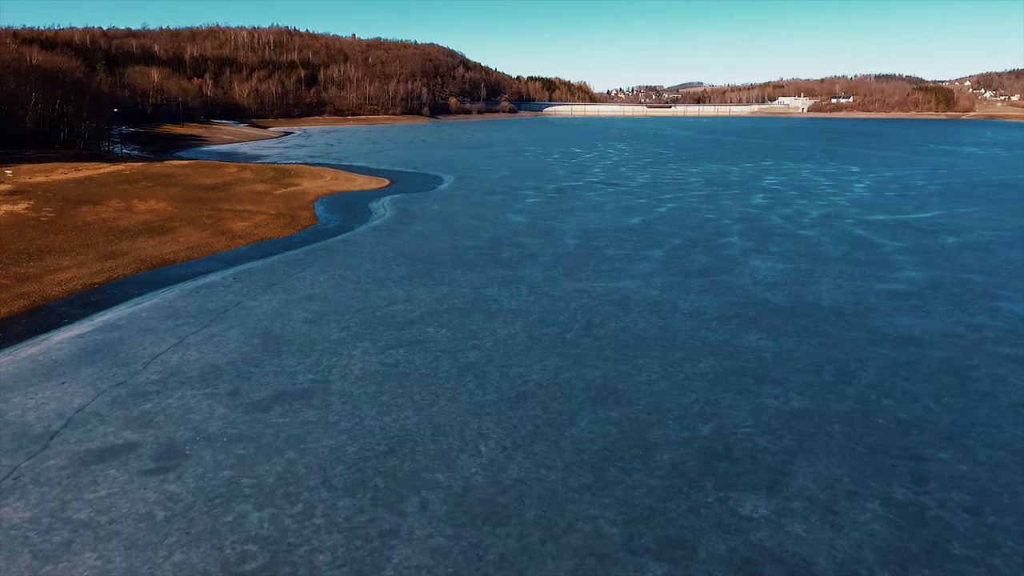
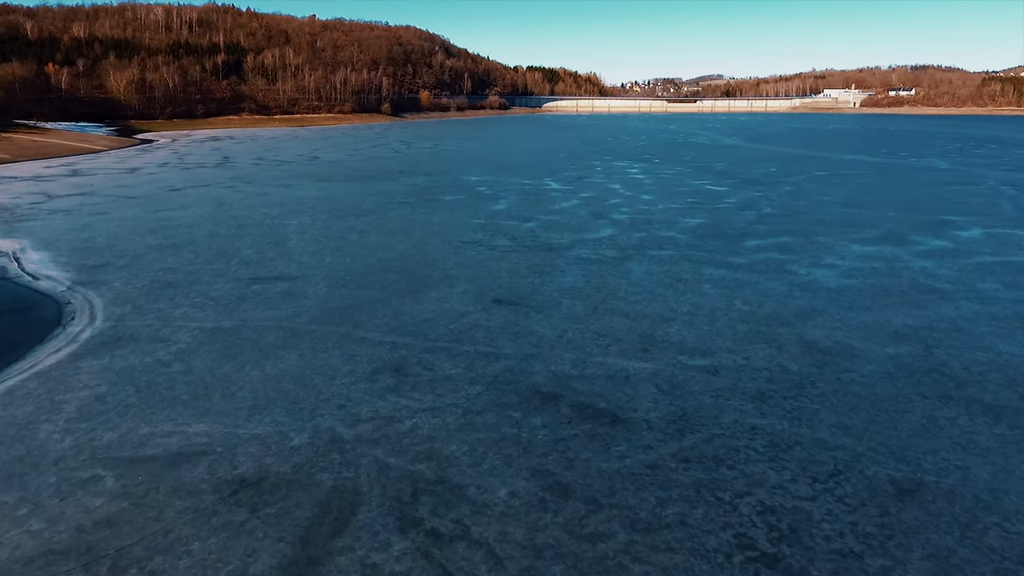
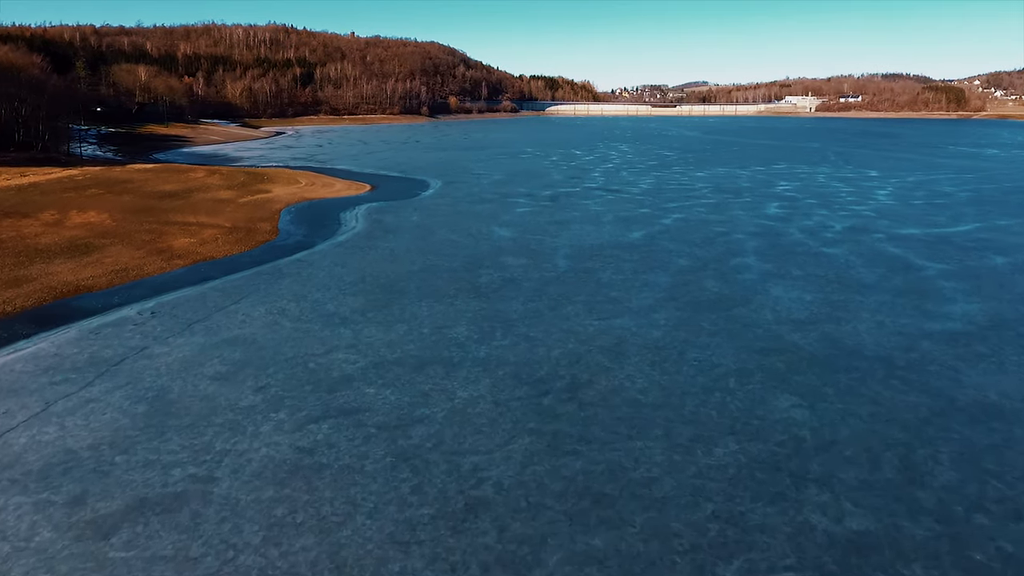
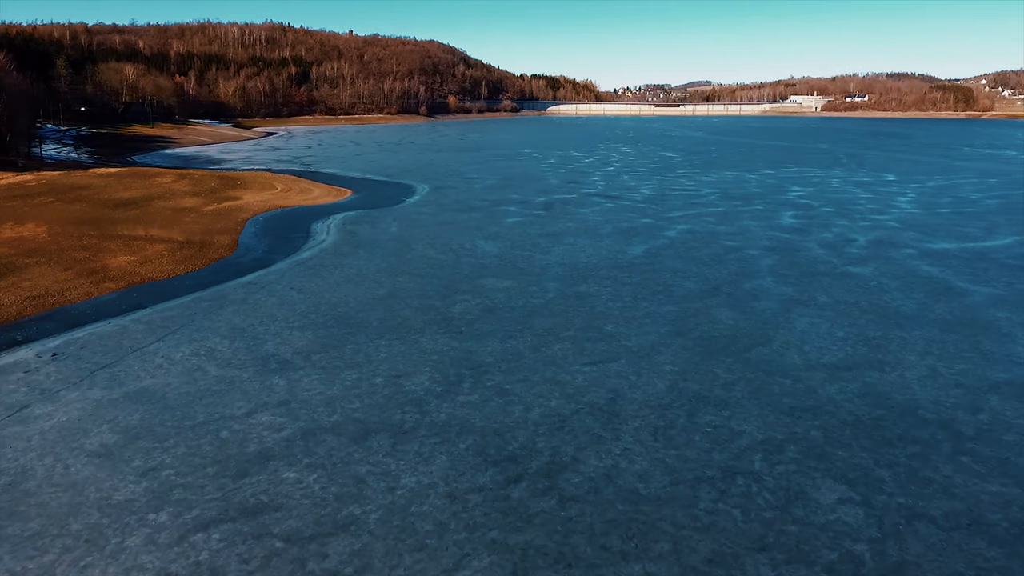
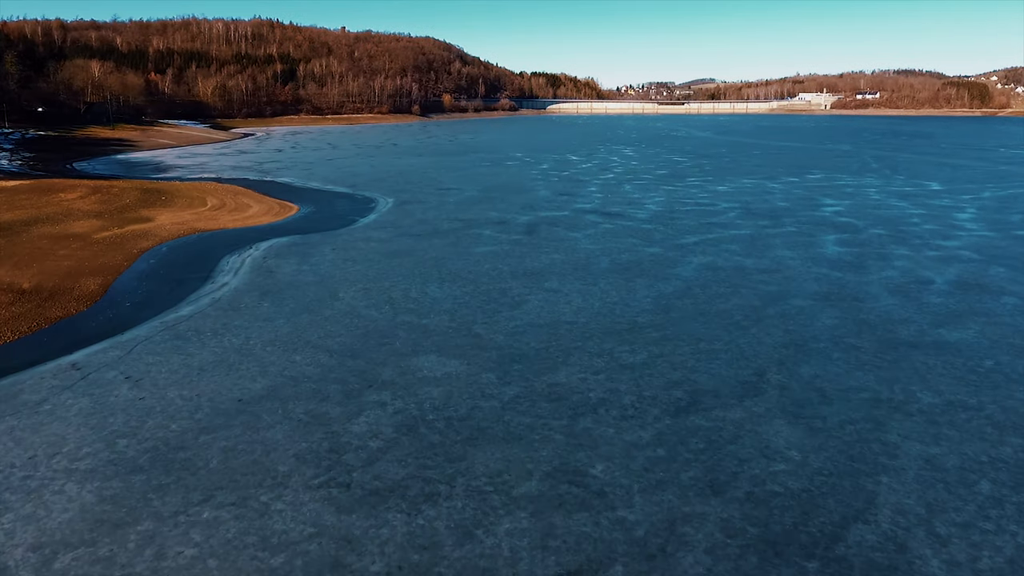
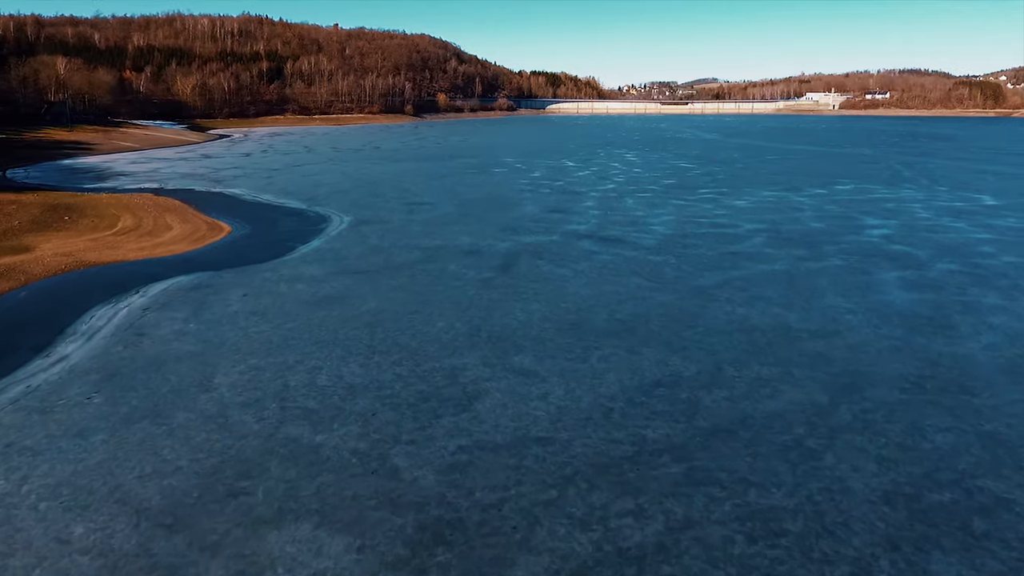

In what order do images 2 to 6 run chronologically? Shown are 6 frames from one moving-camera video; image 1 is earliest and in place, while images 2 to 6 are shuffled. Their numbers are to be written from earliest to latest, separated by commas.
3, 4, 5, 6, 2
